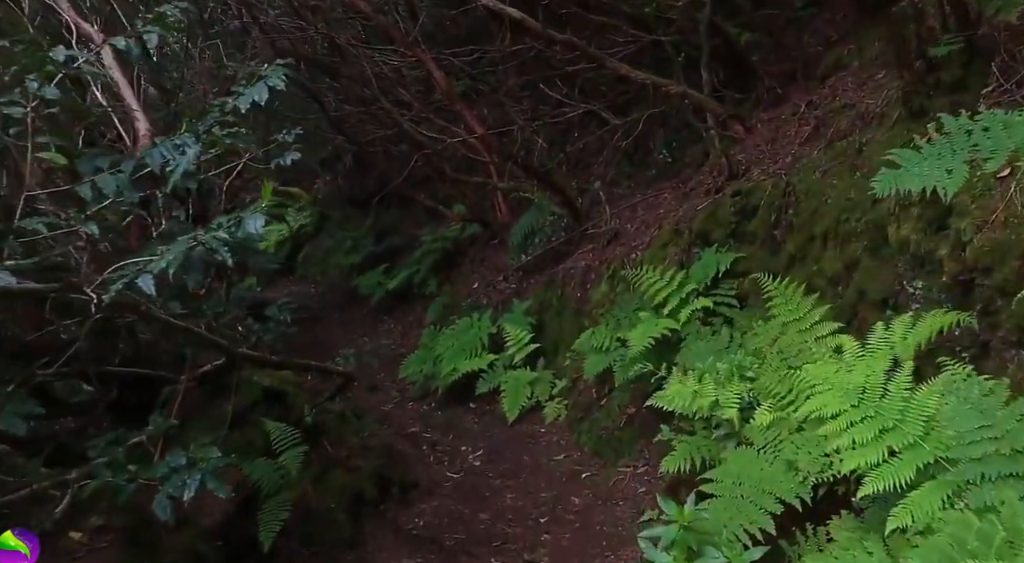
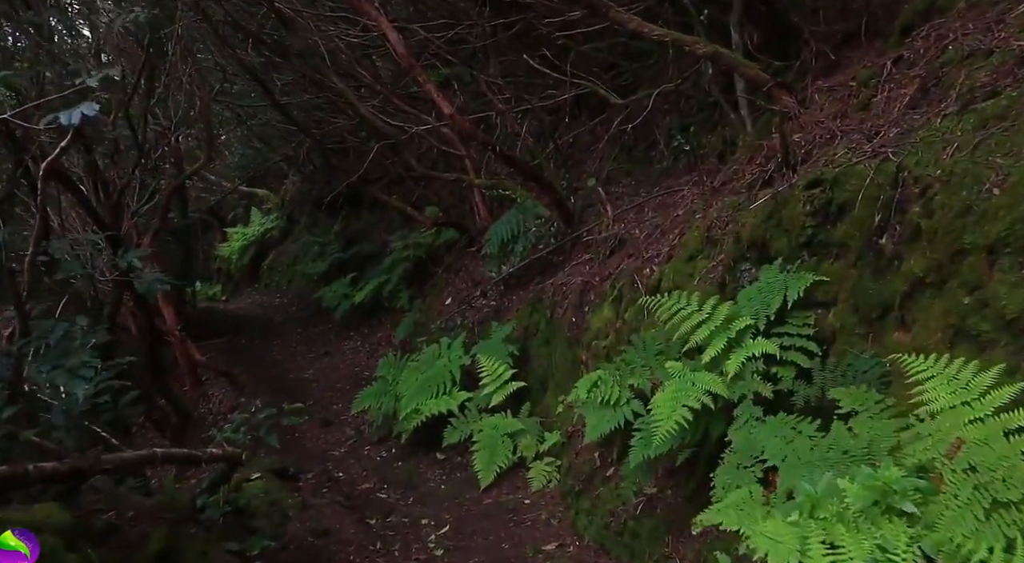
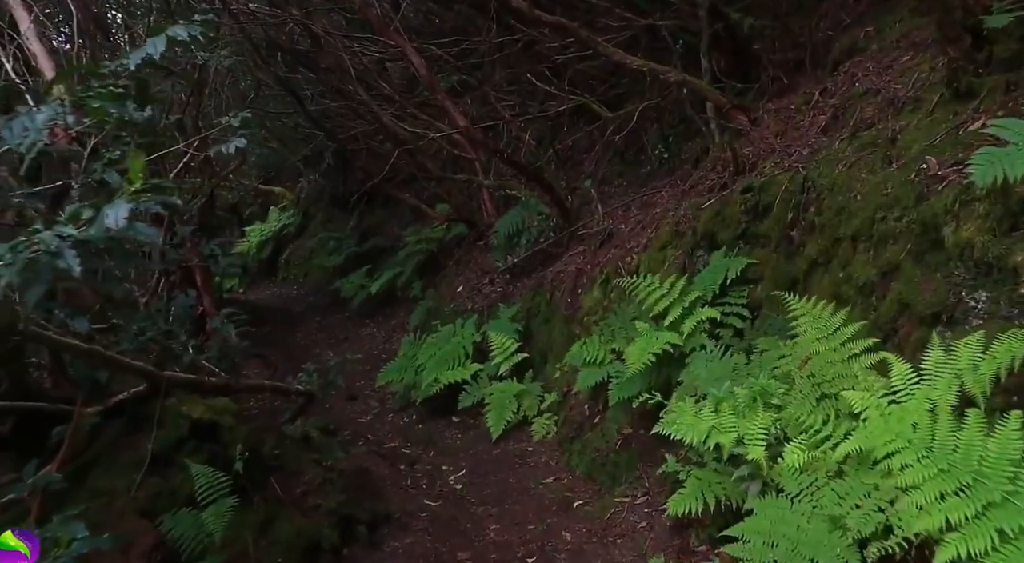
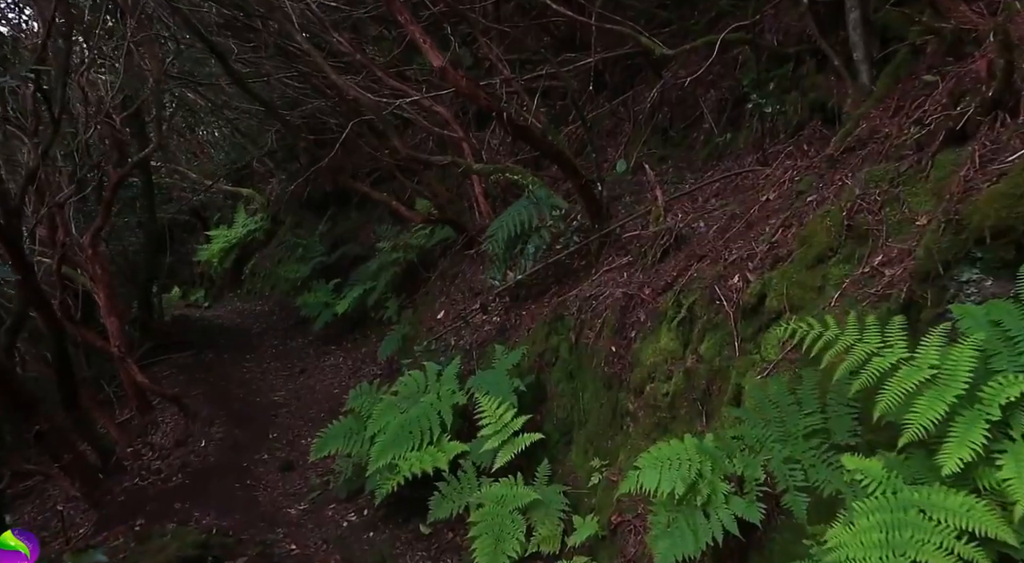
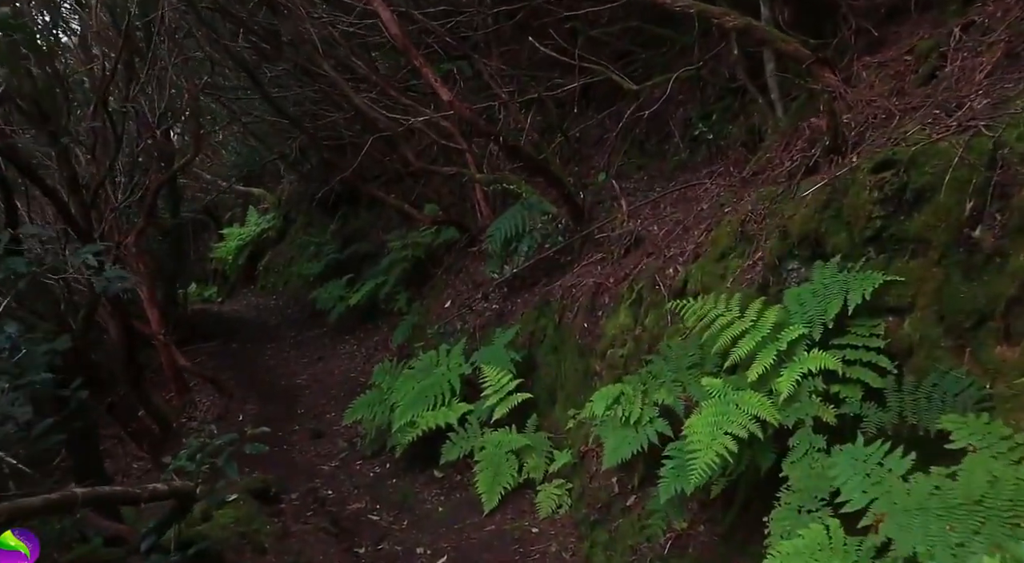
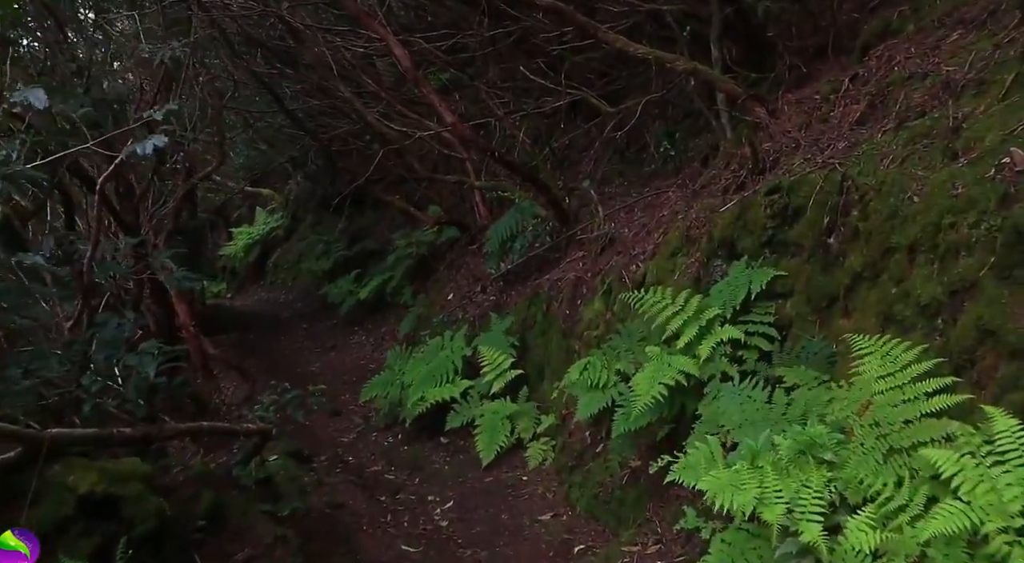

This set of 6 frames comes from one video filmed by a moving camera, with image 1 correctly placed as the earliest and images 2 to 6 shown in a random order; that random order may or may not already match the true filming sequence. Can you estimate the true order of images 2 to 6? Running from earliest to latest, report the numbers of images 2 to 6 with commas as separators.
3, 6, 2, 5, 4
